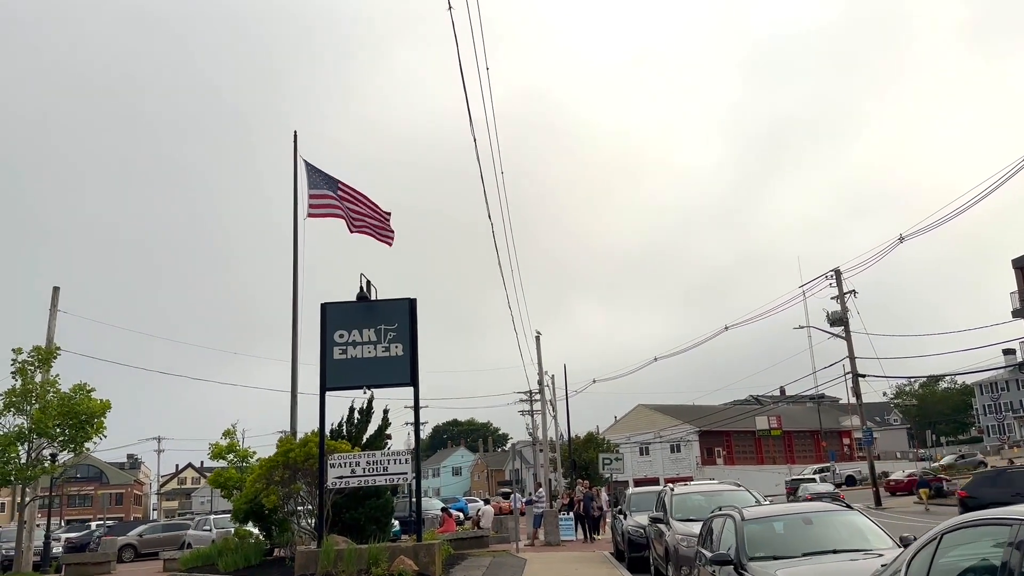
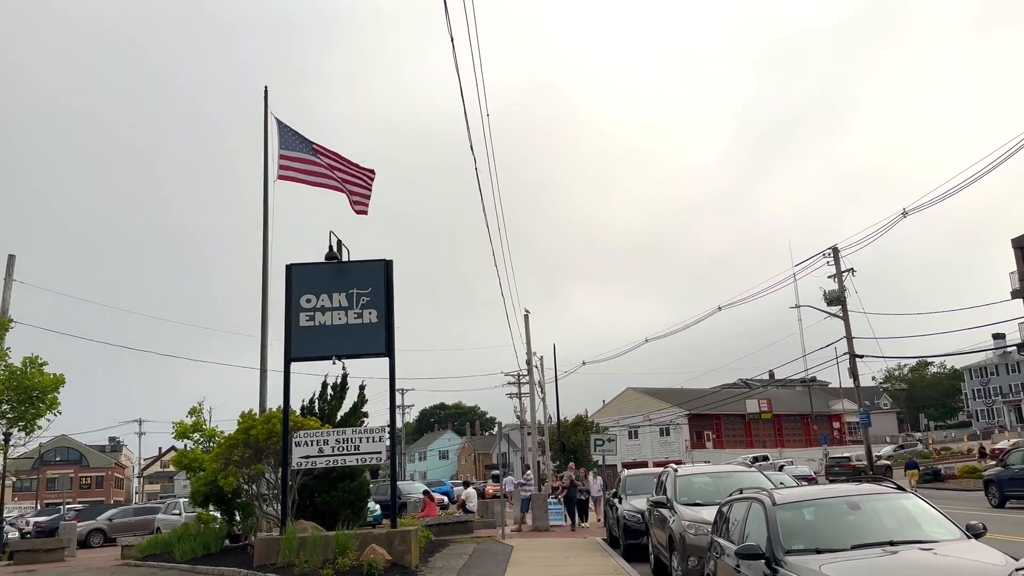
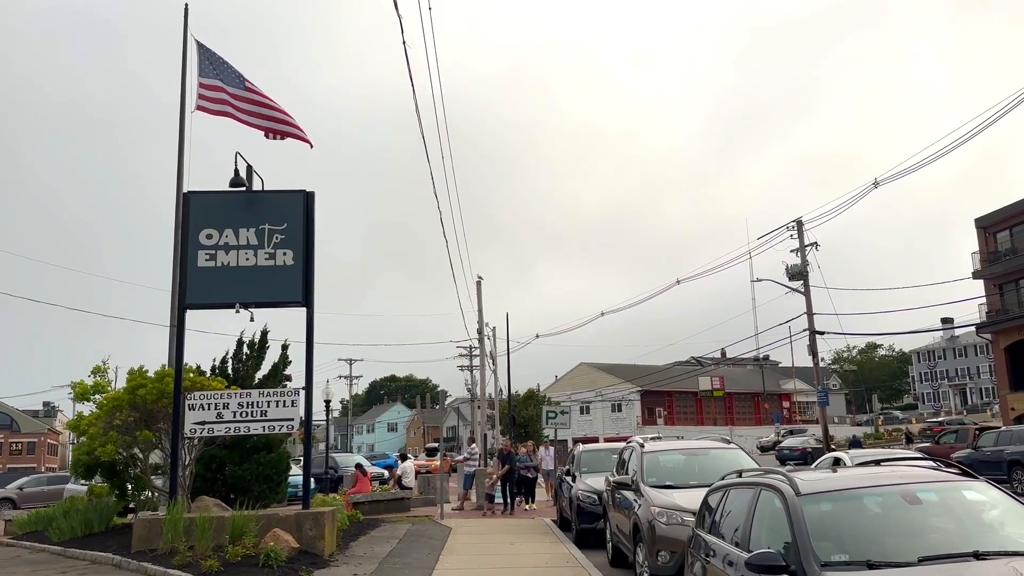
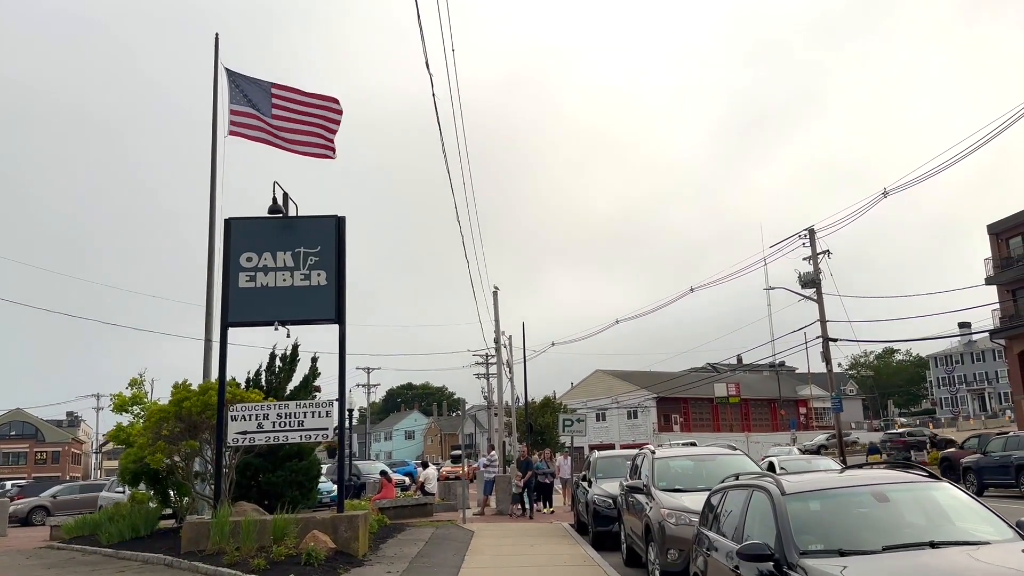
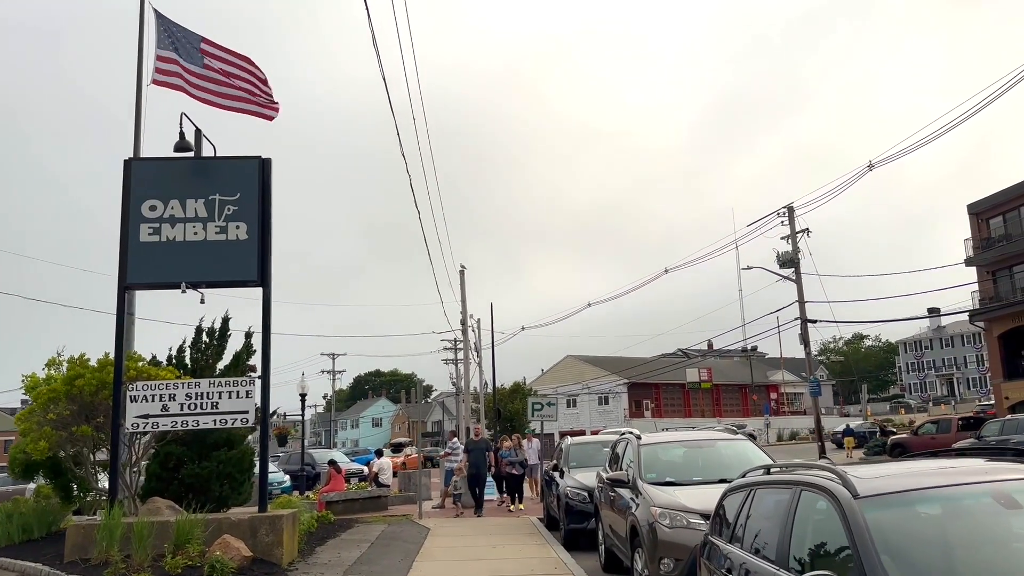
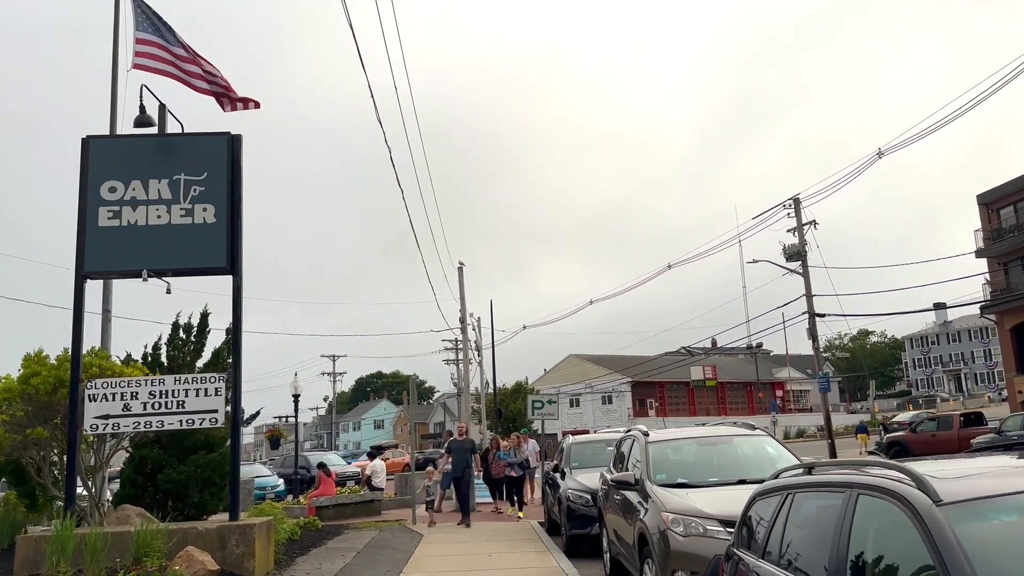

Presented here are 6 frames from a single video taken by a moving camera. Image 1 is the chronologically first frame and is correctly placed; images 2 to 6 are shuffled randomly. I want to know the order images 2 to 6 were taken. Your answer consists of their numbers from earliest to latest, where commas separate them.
2, 4, 3, 5, 6
